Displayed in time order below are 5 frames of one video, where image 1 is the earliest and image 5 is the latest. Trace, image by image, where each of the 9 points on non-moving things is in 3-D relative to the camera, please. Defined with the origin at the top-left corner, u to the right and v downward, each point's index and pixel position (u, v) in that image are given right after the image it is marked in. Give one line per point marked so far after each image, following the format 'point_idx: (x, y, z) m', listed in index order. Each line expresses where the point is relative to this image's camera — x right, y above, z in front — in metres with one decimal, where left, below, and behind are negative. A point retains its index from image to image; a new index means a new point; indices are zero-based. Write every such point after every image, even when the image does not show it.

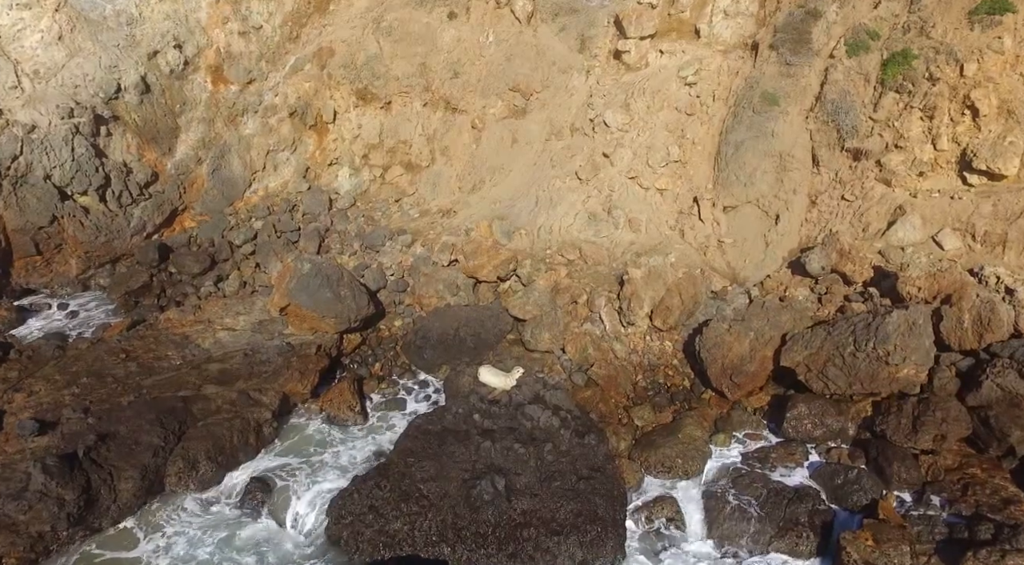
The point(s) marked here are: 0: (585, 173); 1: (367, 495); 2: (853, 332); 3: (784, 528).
0: (+1.6, +2.4, +16.5) m
1: (-2.0, -2.9, +10.5) m
2: (+5.4, -0.8, +11.8) m
3: (+3.7, -3.3, +10.1) m
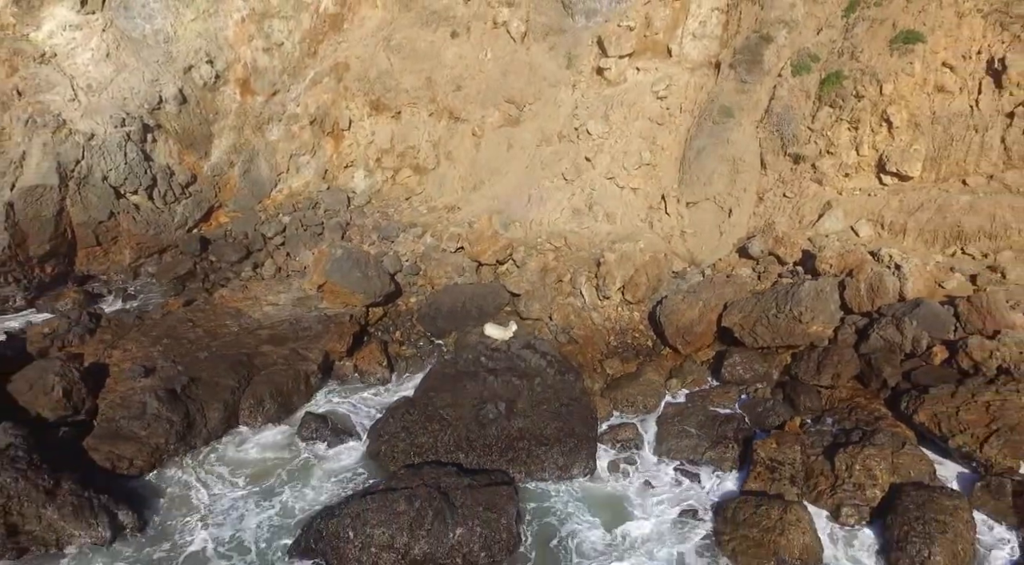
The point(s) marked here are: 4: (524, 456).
0: (+1.5, +2.9, +19.7) m
1: (-2.0, -2.5, +13.7) m
2: (+5.4, -0.3, +15.1) m
3: (+3.7, -2.8, +13.4) m
4: (+0.2, -3.0, +13.0) m
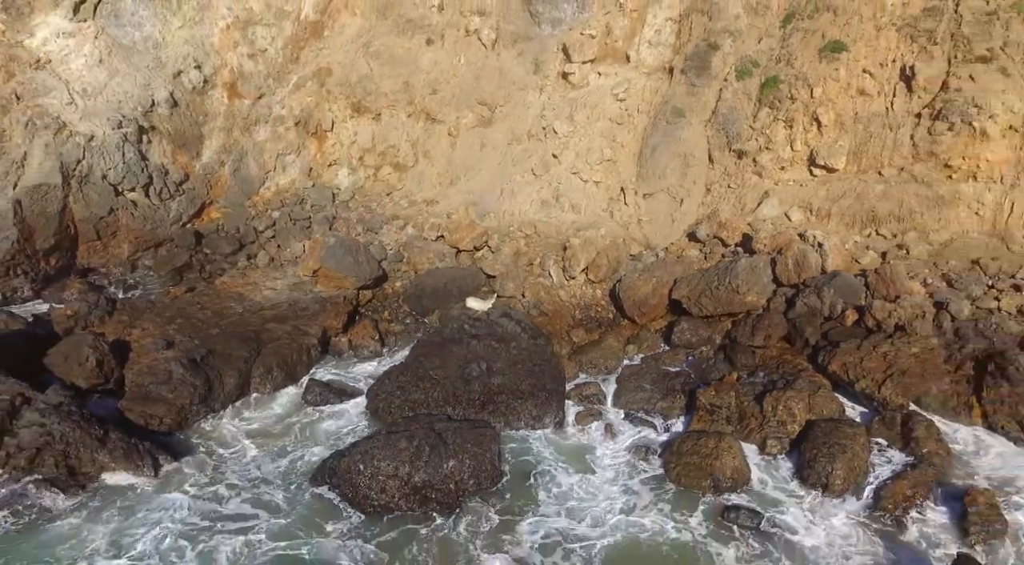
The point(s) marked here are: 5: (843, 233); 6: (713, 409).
0: (+0.8, +3.4, +22.0) m
1: (-2.4, -2.1, +15.8) m
2: (+4.8, +0.2, +17.5) m
3: (+3.3, -2.3, +15.7) m
4: (-0.2, -2.6, +15.2) m
5: (+8.5, +1.3, +19.0) m
6: (+4.0, -2.5, +14.7) m
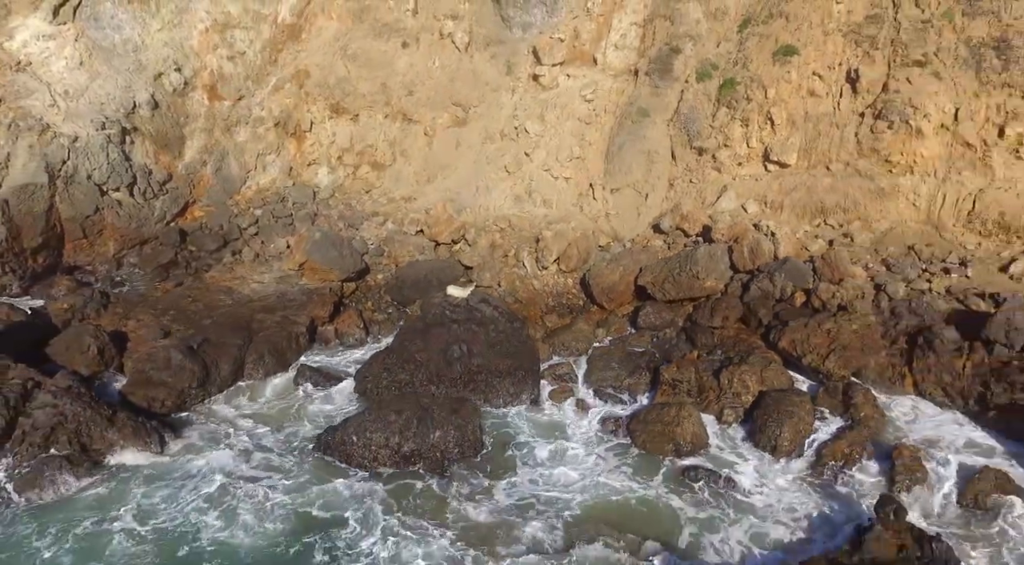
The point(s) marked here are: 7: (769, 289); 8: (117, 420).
0: (0.0, +3.6, +23.2) m
1: (-2.9, -1.8, +17.0) m
2: (+4.3, +0.5, +18.9) m
3: (+2.8, -2.0, +17.1) m
4: (-0.6, -2.3, +16.5) m
5: (+7.9, +1.6, +20.6) m
6: (+3.5, -2.2, +16.0) m
7: (+6.2, -0.1, +17.9) m
8: (-7.5, -2.6, +14.0) m
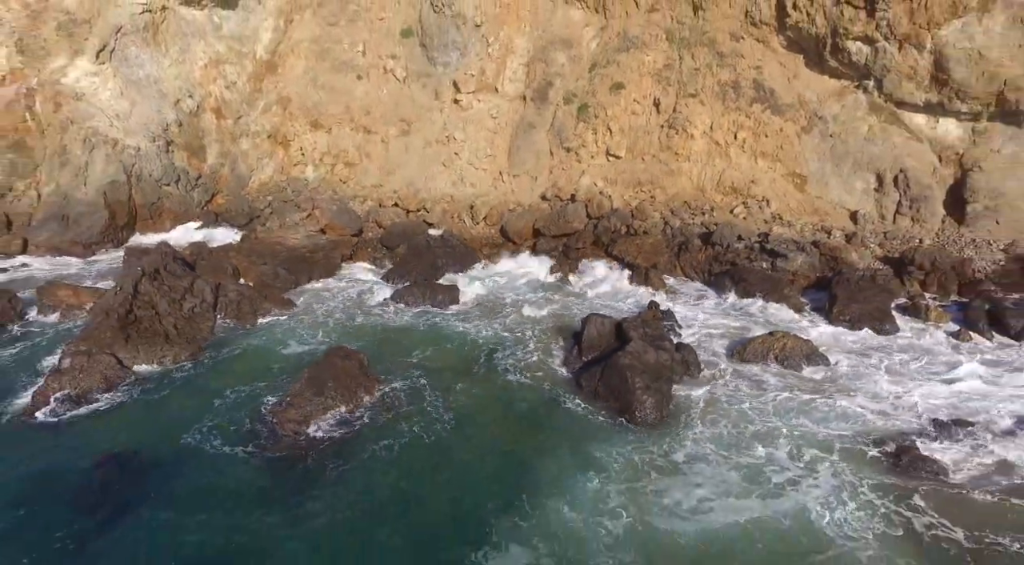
0: (-3.0, +5.9, +36.4) m
1: (-4.7, +0.4, +29.8) m
2: (+2.0, +3.0, +32.8) m
3: (+1.0, +0.5, +30.8) m
4: (-2.3, 0.0, +29.7) m
5: (+5.3, +4.3, +35.0) m
6: (+1.9, +0.3, +29.9) m
7: (+4.2, +2.5, +32.1) m
8: (-8.6, -0.6, +26.1) m
